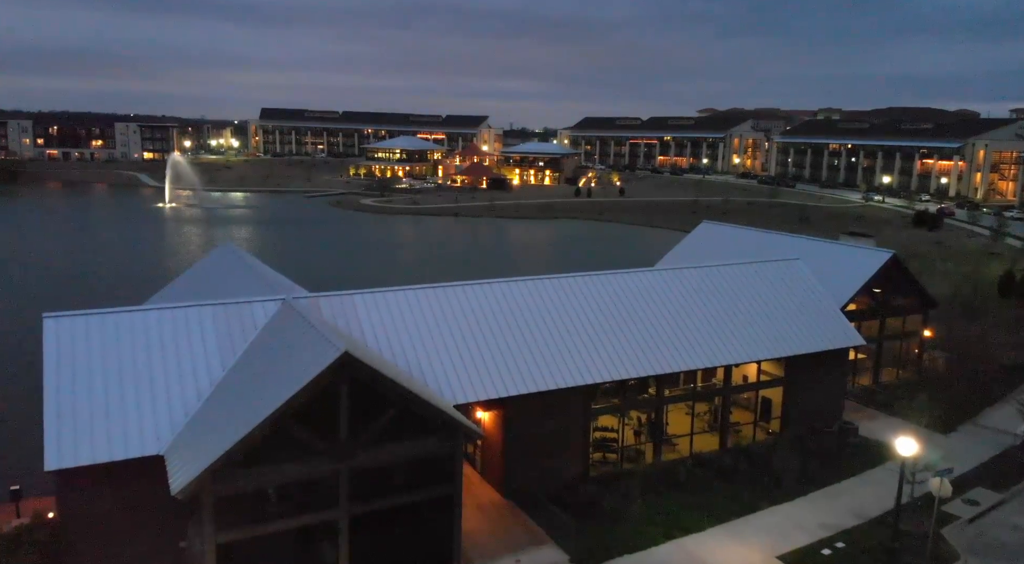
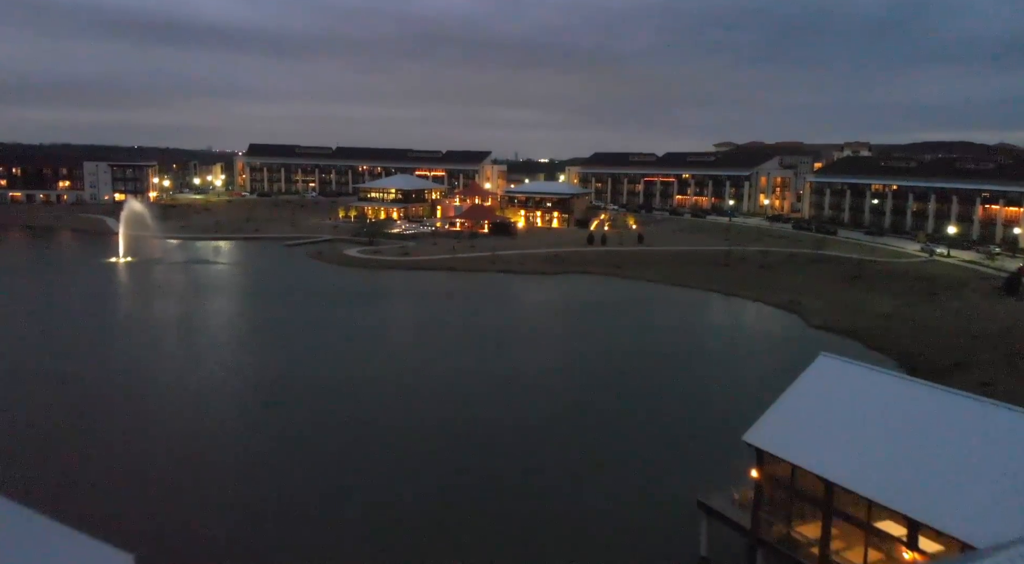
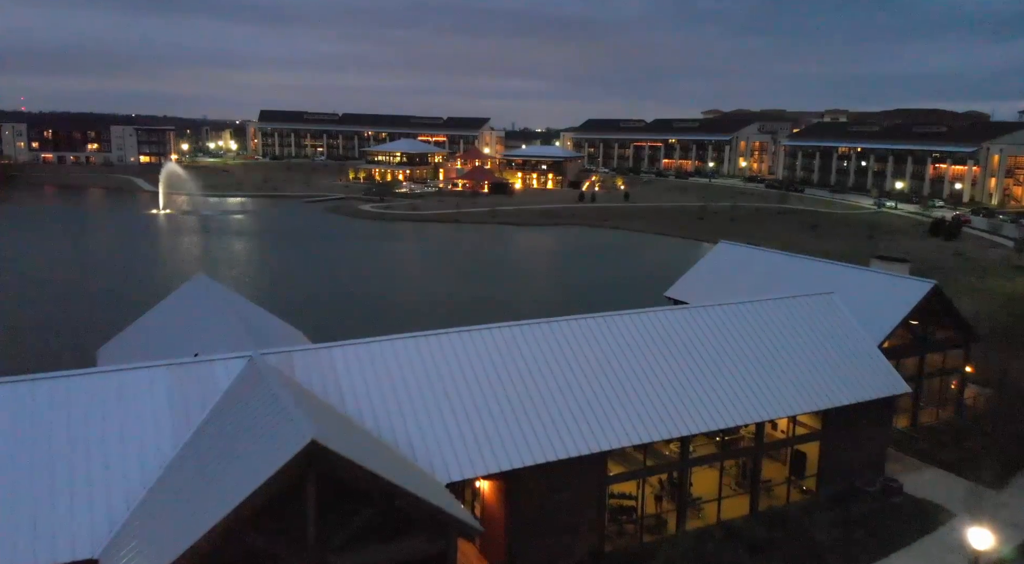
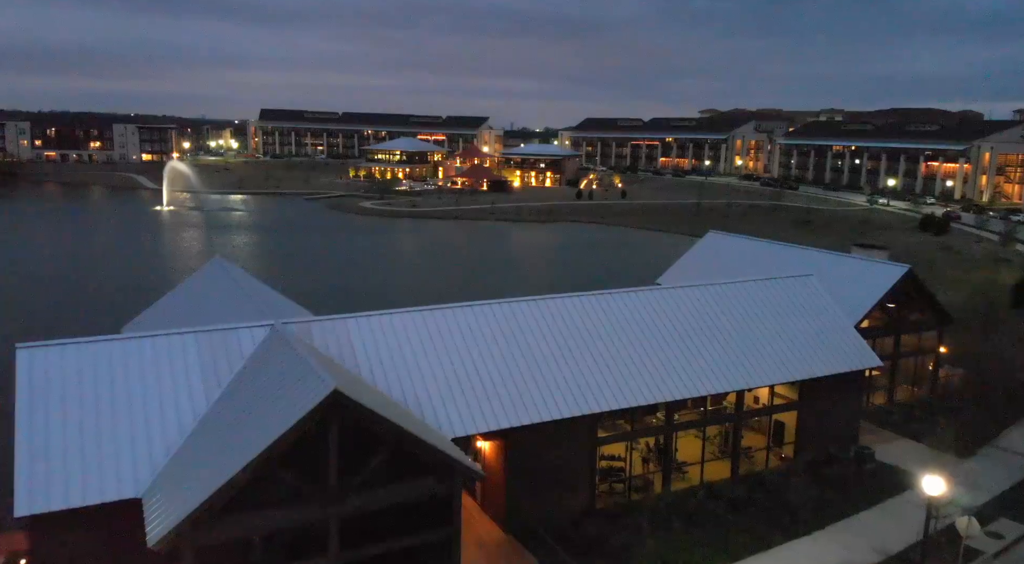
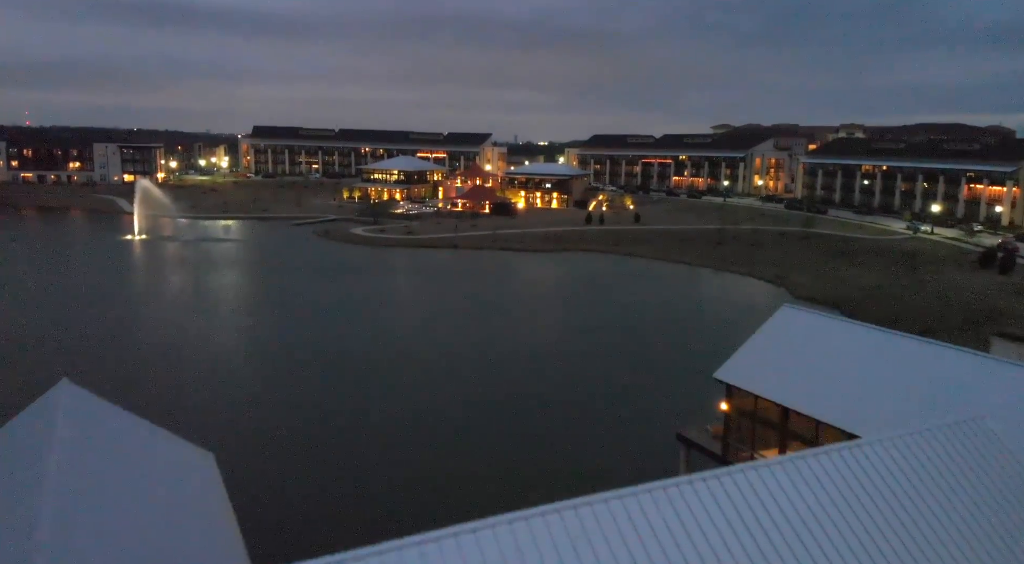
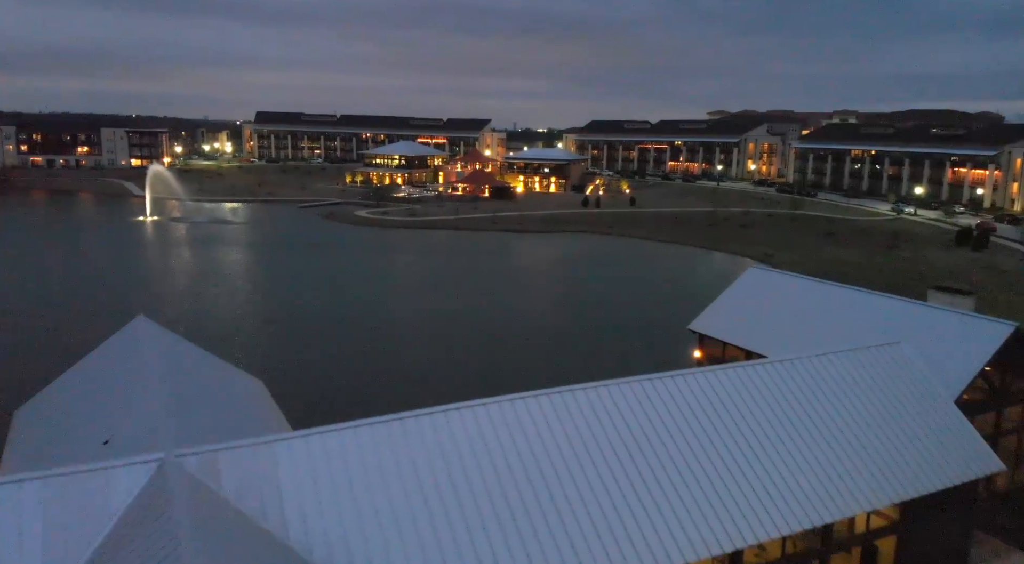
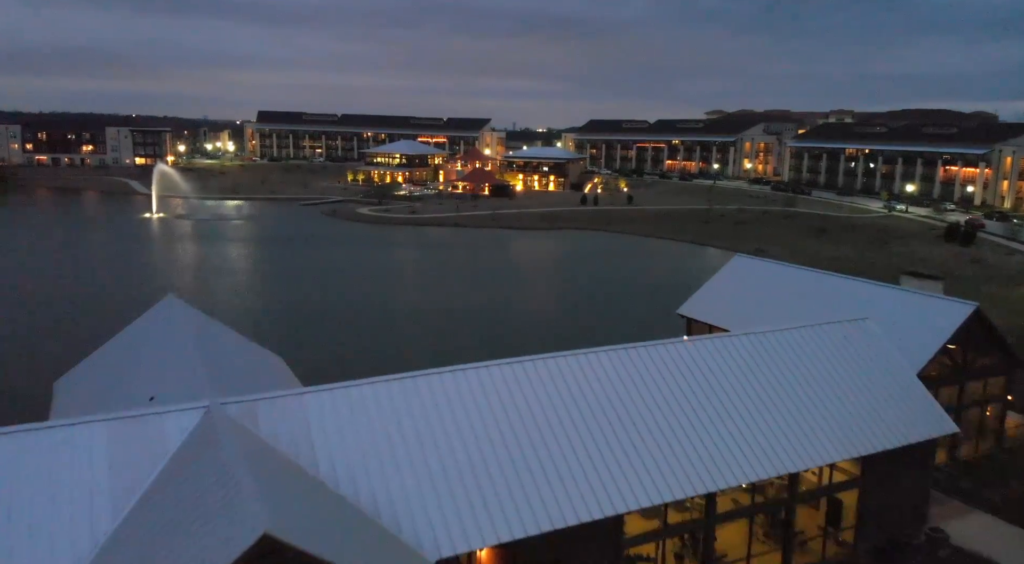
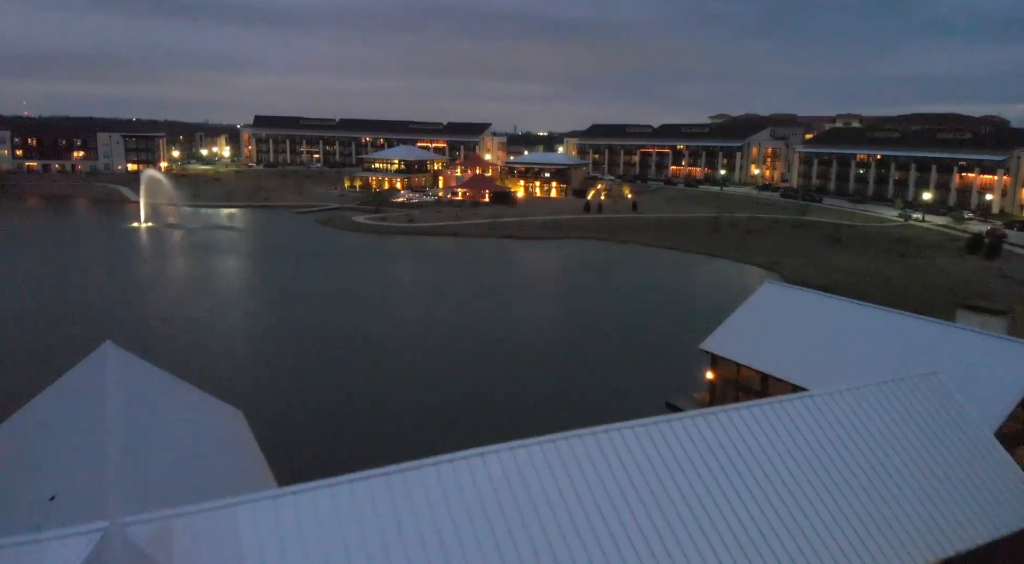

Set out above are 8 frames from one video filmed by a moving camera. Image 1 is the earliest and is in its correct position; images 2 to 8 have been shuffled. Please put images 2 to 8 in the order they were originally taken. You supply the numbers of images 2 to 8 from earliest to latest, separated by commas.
4, 3, 7, 6, 8, 5, 2
